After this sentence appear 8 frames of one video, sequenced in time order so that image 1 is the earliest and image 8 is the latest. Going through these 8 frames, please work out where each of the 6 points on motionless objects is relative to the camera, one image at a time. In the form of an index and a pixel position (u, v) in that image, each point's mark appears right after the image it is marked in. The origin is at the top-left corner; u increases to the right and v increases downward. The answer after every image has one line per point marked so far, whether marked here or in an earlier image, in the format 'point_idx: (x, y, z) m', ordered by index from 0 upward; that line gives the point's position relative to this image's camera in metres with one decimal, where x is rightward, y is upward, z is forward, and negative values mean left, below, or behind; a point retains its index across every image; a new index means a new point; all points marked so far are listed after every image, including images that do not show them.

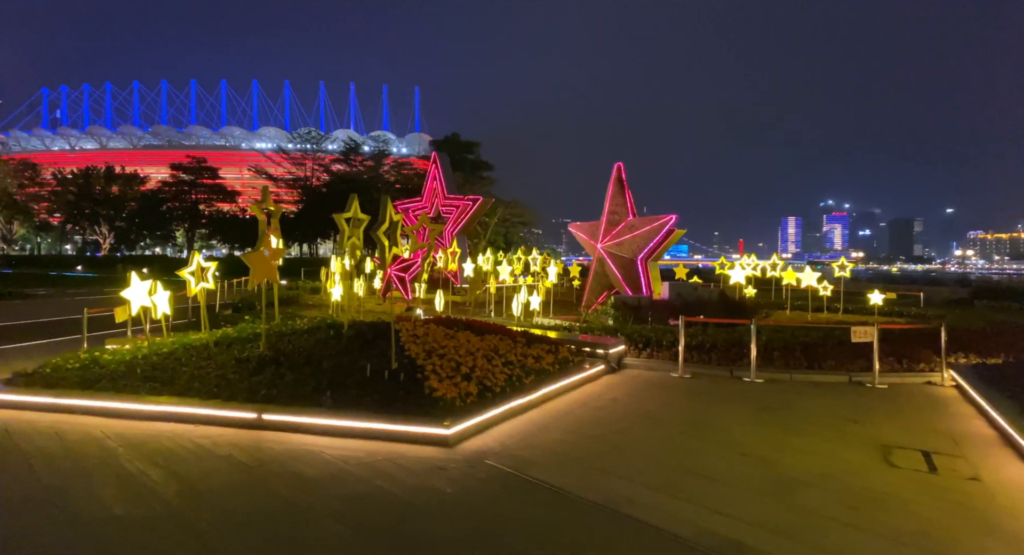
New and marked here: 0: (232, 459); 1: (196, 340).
0: (-3.0, -1.9, +6.6) m
1: (-5.4, -1.1, +10.8) m
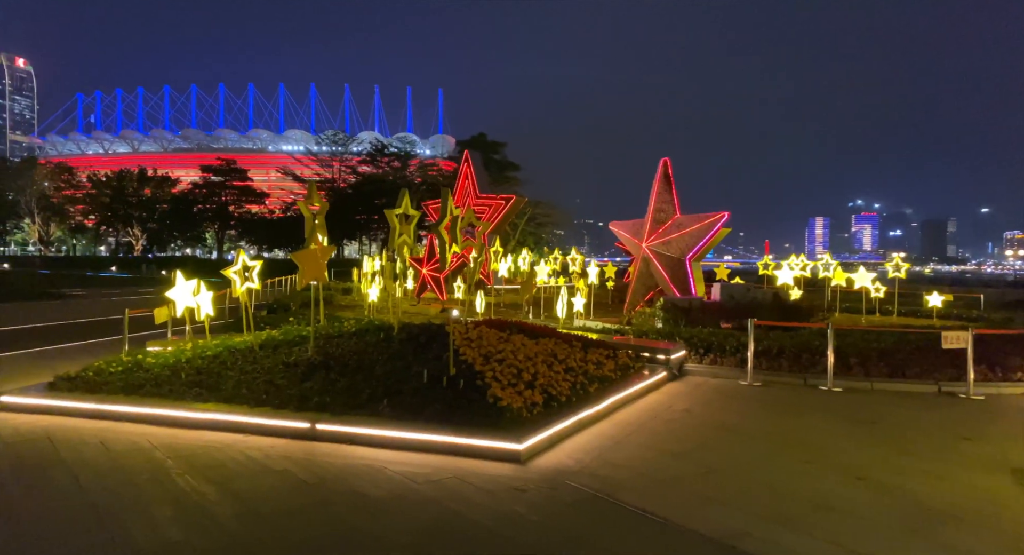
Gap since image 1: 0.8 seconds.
0: (-2.2, -1.9, +6.0) m
1: (-4.4, -1.1, +10.3) m
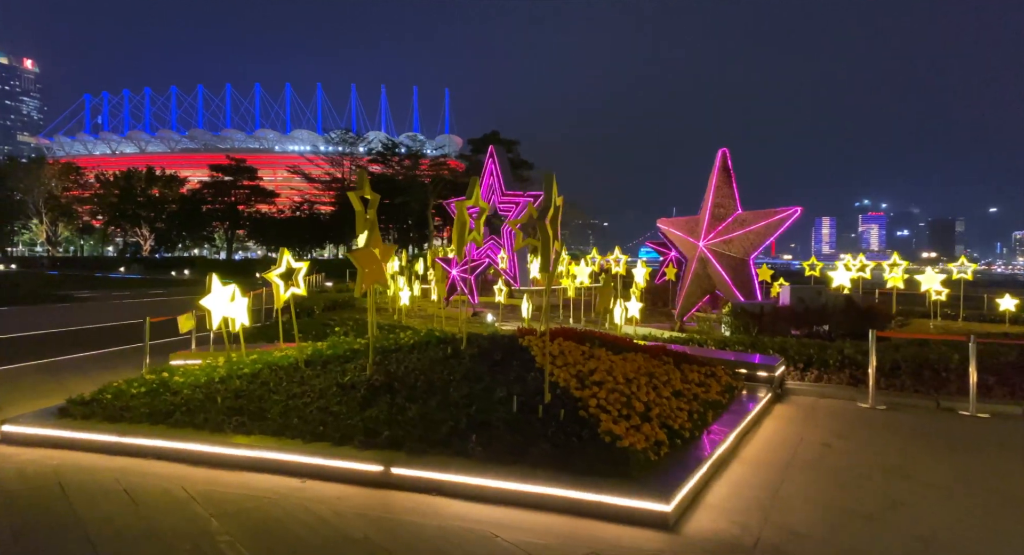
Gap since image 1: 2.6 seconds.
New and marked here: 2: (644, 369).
0: (-1.0, -2.0, +4.6) m
1: (-3.3, -1.2, +8.9) m
2: (+1.7, -1.2, +8.1) m
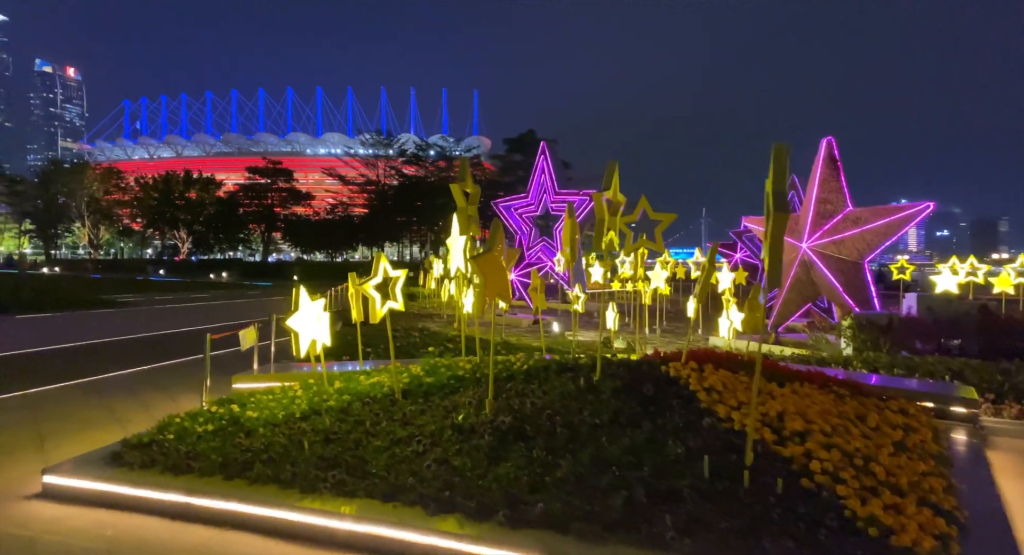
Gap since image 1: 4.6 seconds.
0: (+0.4, -2.1, +3.0) m
1: (-1.6, -1.3, +7.4) m
2: (+3.3, -1.3, +6.4) m
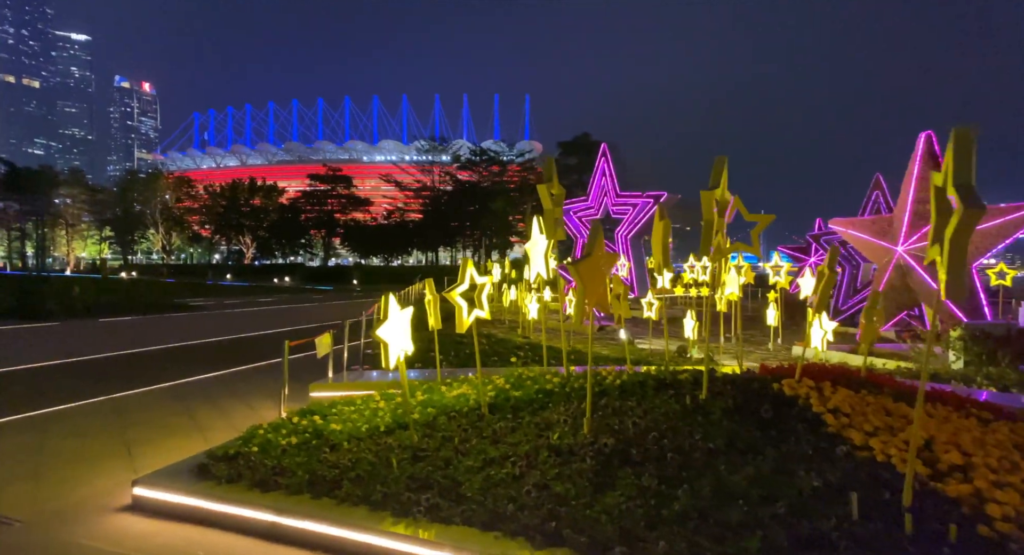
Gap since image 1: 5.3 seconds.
0: (+1.1, -2.2, +2.5) m
1: (-0.6, -1.4, +7.0) m
2: (+4.2, -1.4, +5.6) m
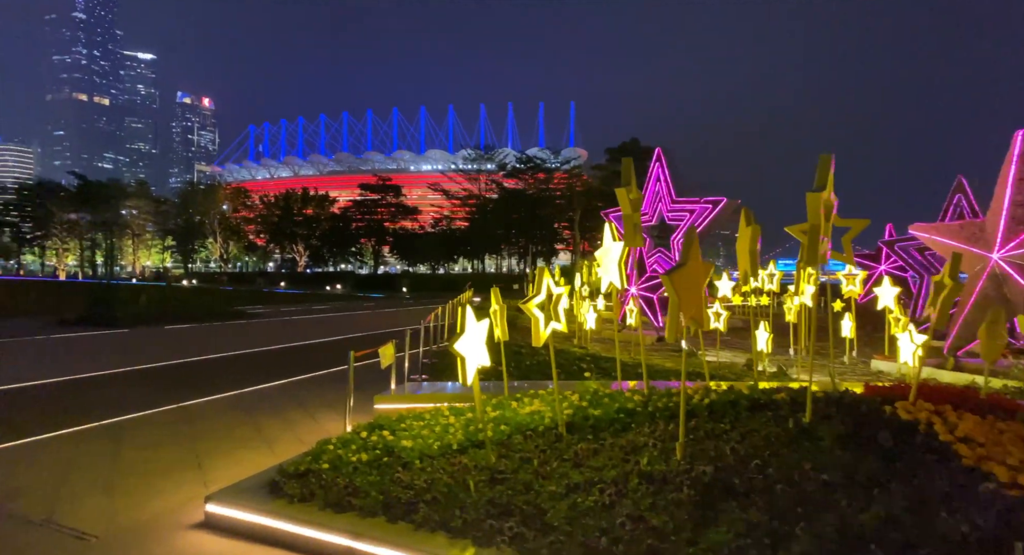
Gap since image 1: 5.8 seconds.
0: (+1.6, -2.2, +1.9) m
1: (+0.2, -1.5, +6.7) m
2: (+4.9, -1.5, +4.8) m
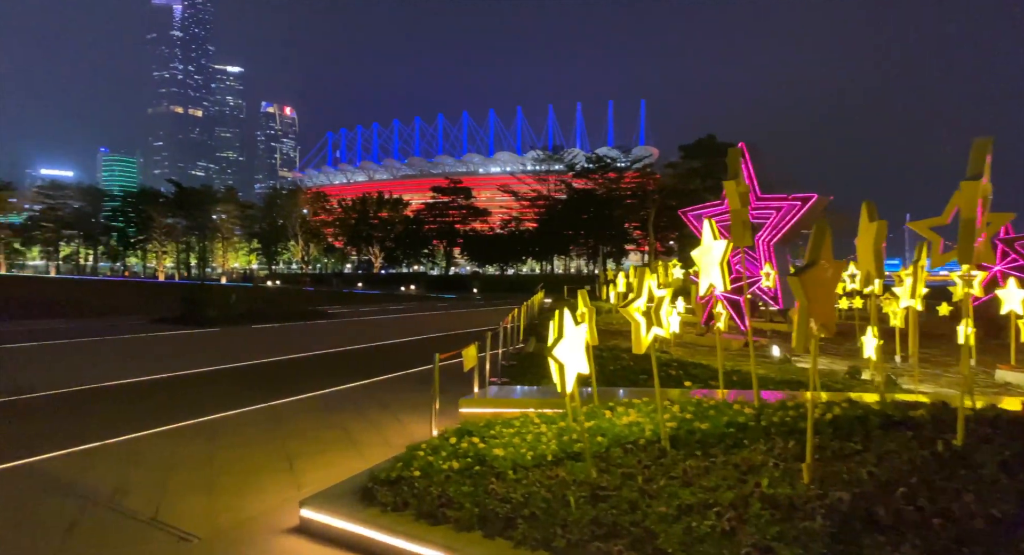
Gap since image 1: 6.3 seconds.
0: (+2.0, -2.3, +1.4) m
1: (+1.2, -1.5, +6.2) m
2: (+5.7, -1.5, +3.9) m
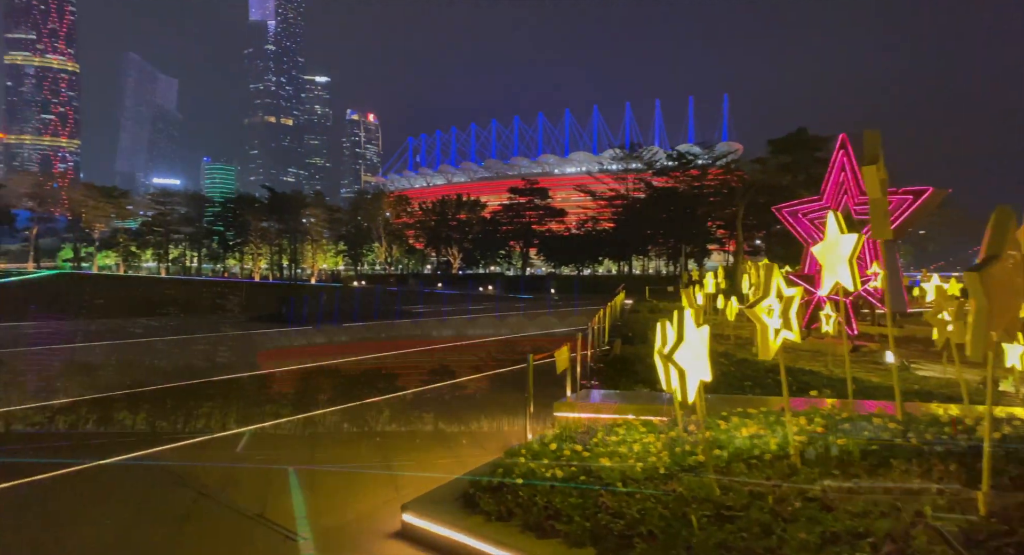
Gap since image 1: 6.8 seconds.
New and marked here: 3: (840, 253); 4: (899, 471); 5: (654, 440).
0: (+2.4, -2.2, +0.8) m
1: (+2.2, -1.5, +5.7) m
2: (+6.4, -1.5, +2.8) m
3: (+3.5, +0.3, +6.6) m
4: (+3.0, -1.5, +4.8) m
5: (+1.4, -1.6, +6.2) m
